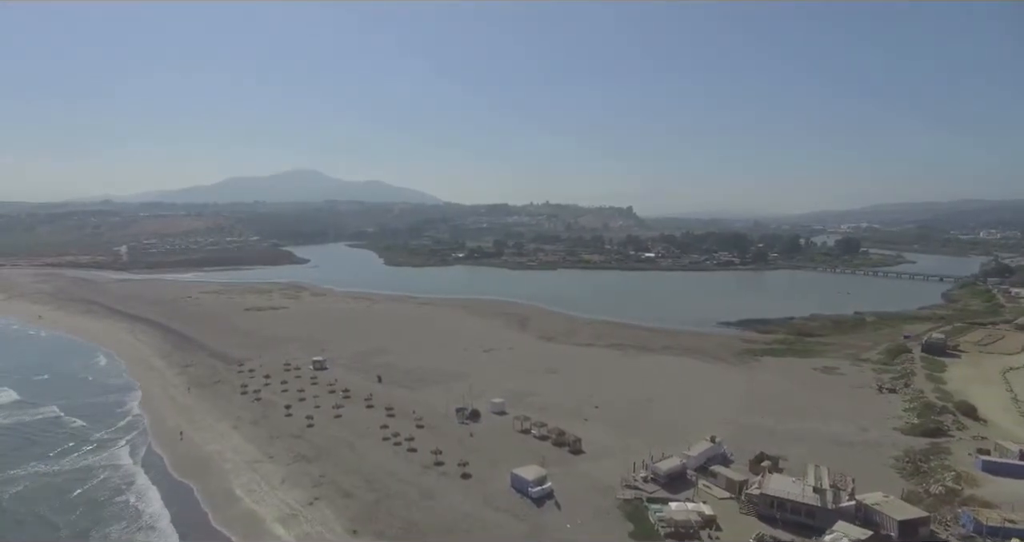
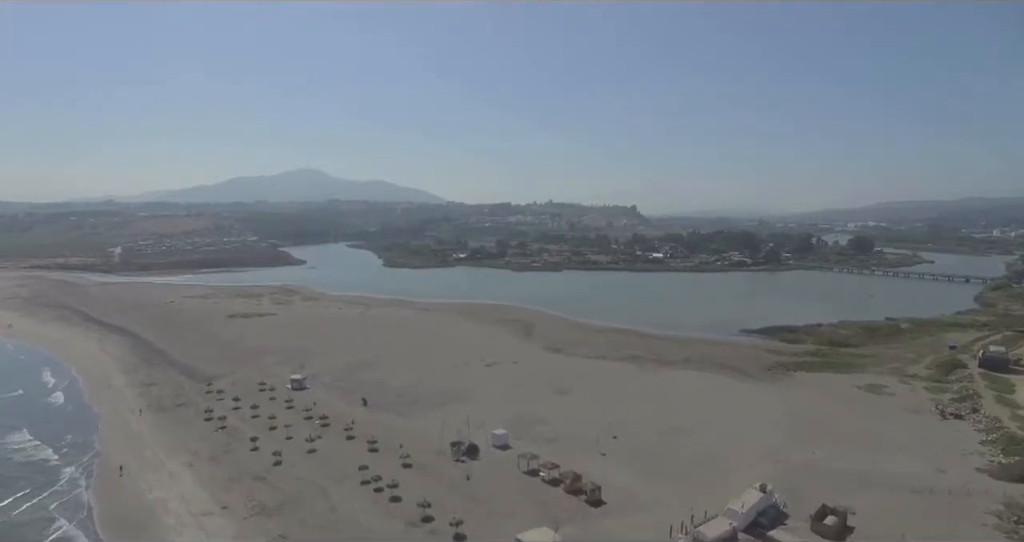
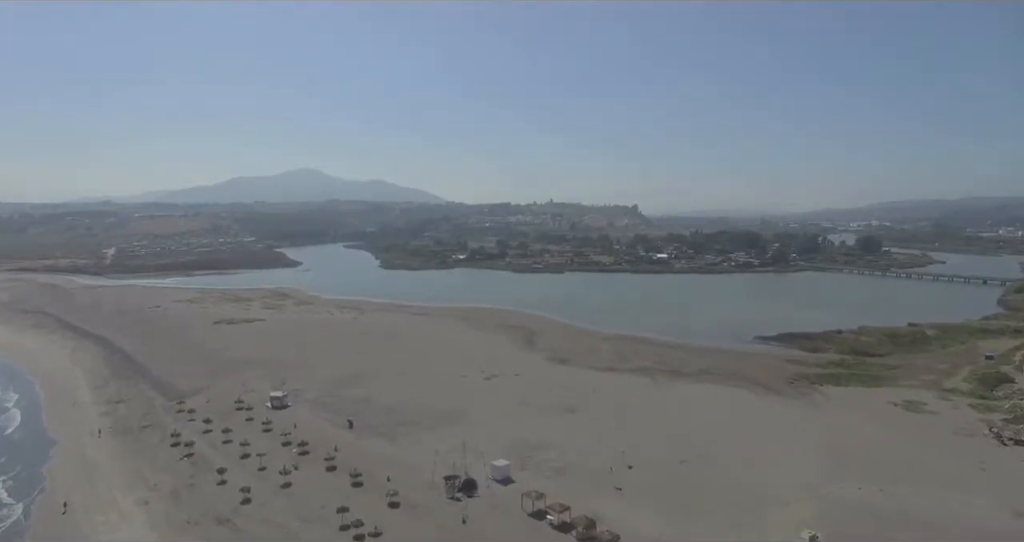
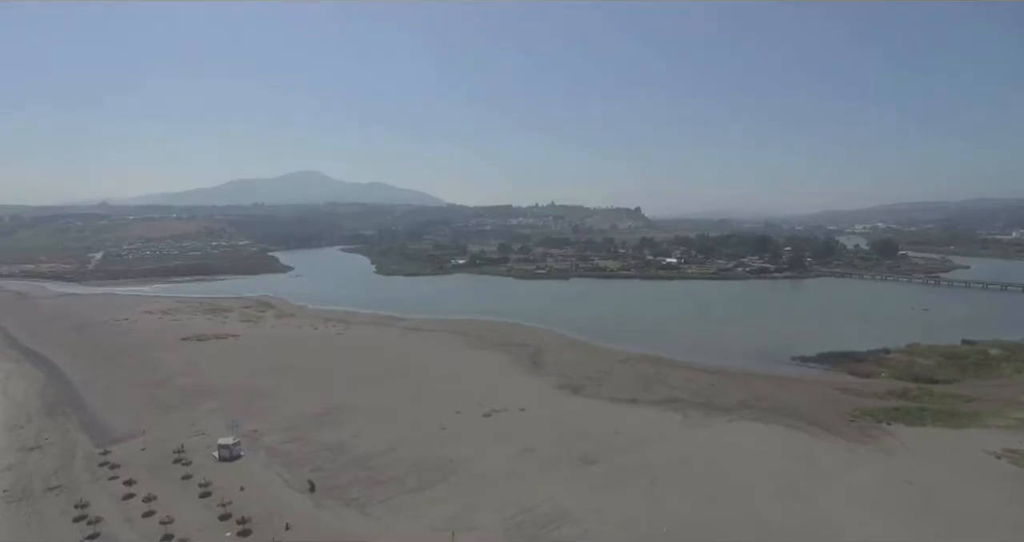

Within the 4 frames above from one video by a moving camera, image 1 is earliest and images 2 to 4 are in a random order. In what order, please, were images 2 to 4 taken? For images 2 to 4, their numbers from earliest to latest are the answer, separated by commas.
2, 3, 4
